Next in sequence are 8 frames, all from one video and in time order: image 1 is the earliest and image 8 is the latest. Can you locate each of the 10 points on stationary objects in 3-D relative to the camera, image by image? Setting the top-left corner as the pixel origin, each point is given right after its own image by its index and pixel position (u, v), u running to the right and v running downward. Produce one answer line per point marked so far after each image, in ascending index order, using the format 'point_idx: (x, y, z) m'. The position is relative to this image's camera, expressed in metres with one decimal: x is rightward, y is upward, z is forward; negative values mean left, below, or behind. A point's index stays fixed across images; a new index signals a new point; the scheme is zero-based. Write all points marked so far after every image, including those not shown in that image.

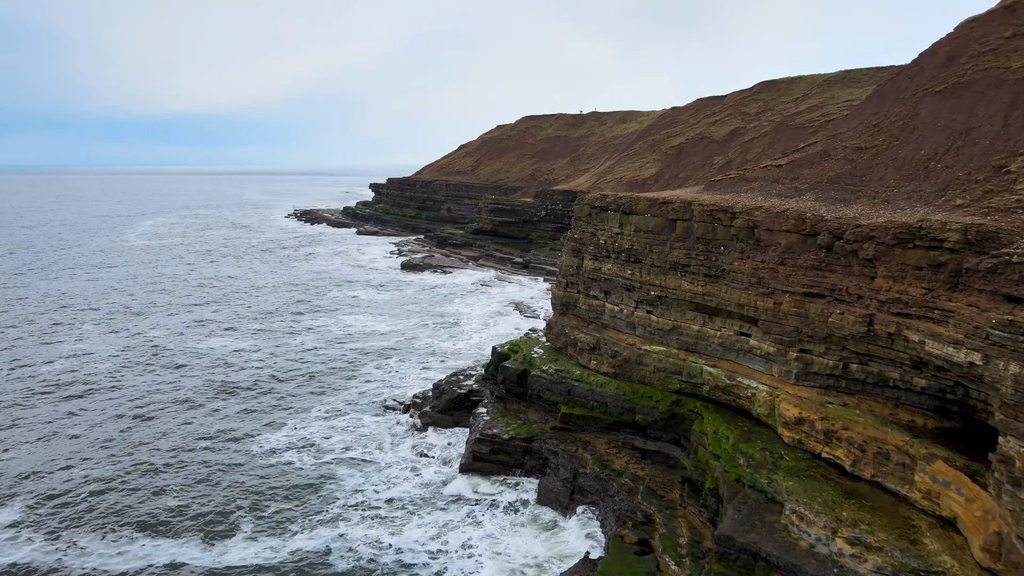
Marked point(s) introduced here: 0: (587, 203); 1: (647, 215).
0: (+2.0, +2.3, +18.7) m
1: (+3.3, +1.7, +16.7) m
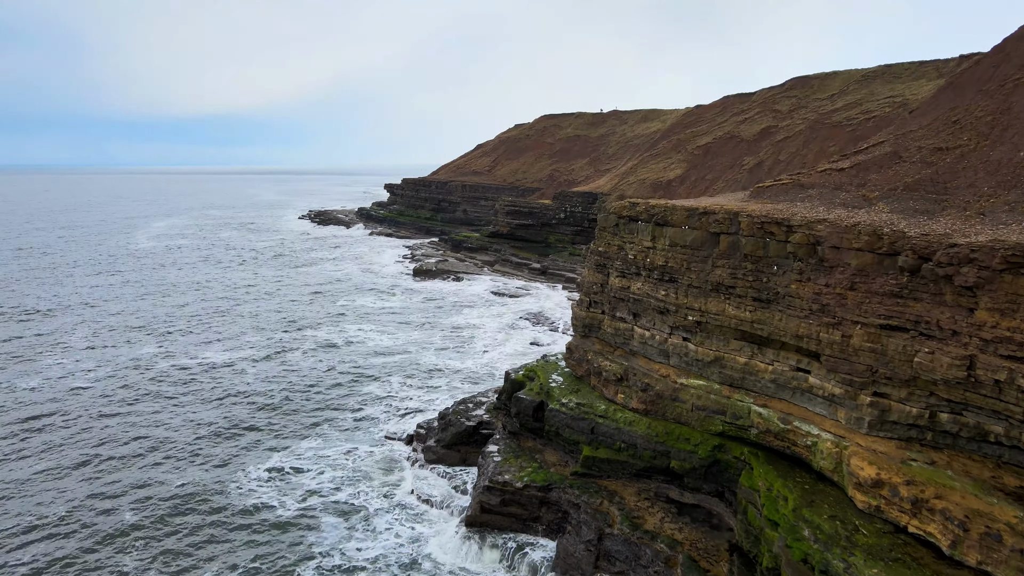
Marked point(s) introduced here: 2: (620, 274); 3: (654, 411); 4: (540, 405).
0: (+2.4, +1.8, +16.3) m
1: (+3.6, +1.3, +14.4) m
2: (+2.5, +0.3, +16.2) m
3: (+3.0, -2.6, +14.7) m
4: (+0.7, -2.8, +16.3) m
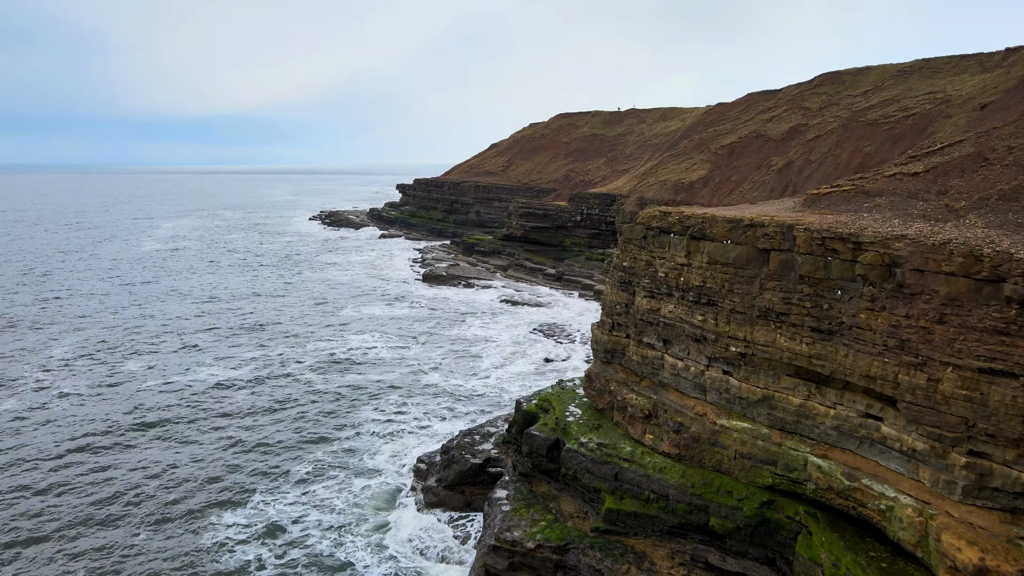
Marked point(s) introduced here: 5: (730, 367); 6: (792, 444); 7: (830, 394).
0: (+2.7, +1.3, +14.2) m
1: (+3.8, +0.8, +12.2) m
2: (+2.8, -0.1, +14.0) m
3: (+3.2, -3.1, +12.5) m
4: (+0.9, -3.2, +14.2) m
5: (+3.9, -1.4, +12.3) m
6: (+4.6, -2.6, +11.4) m
7: (+5.1, -1.7, +11.0) m
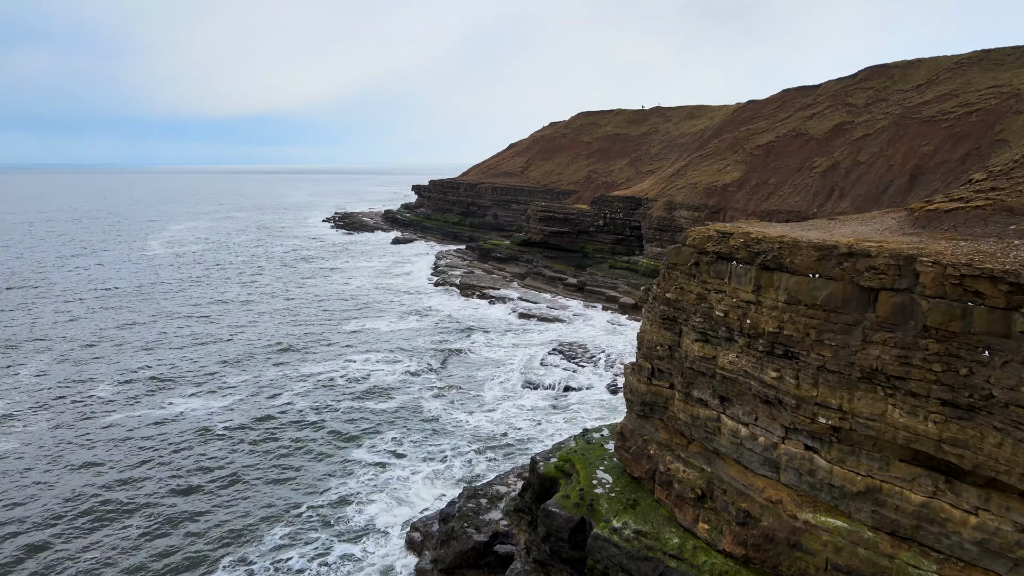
0: (+2.9, +0.7, +11.1) m
1: (+4.0, +0.2, +9.1) m
2: (+3.0, -0.8, +10.9) m
3: (+3.4, -3.7, +9.4) m
4: (+1.1, -3.8, +11.1) m
5: (+4.1, -2.1, +9.2) m
6: (+4.8, -3.2, +8.3) m
7: (+5.2, -2.3, +7.8) m
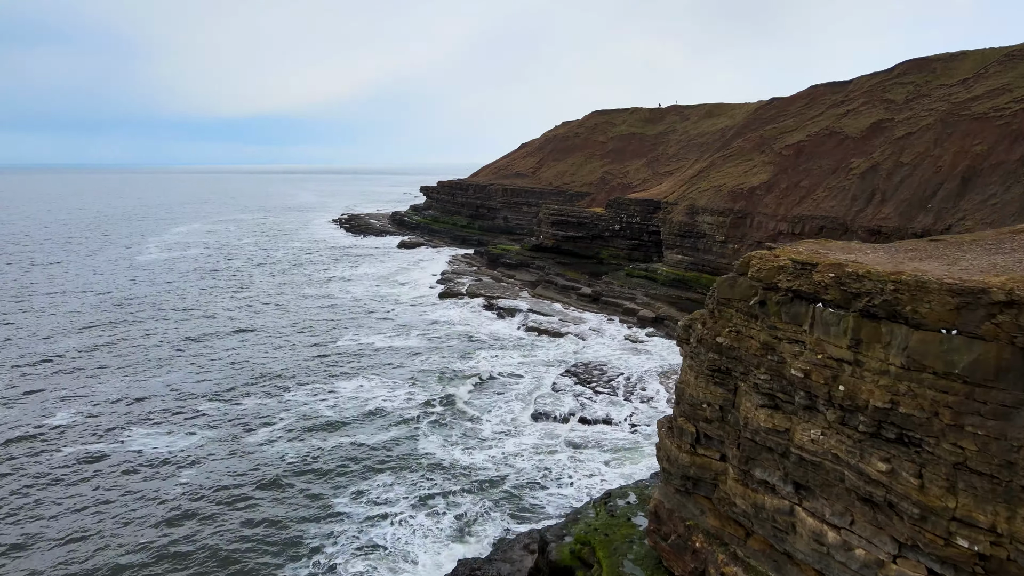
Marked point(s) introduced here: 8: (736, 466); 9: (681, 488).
0: (+2.9, +0.1, +8.3) m
1: (+4.0, -0.4, +6.3) m
2: (+3.0, -1.3, +8.2) m
3: (+3.4, -4.3, +6.6) m
4: (+1.1, -4.4, +8.4) m
5: (+4.1, -2.6, +6.4) m
6: (+4.8, -3.8, +5.4) m
7: (+5.2, -2.9, +5.0) m
8: (+2.8, -2.2, +8.6) m
9: (+2.4, -2.8, +9.6) m
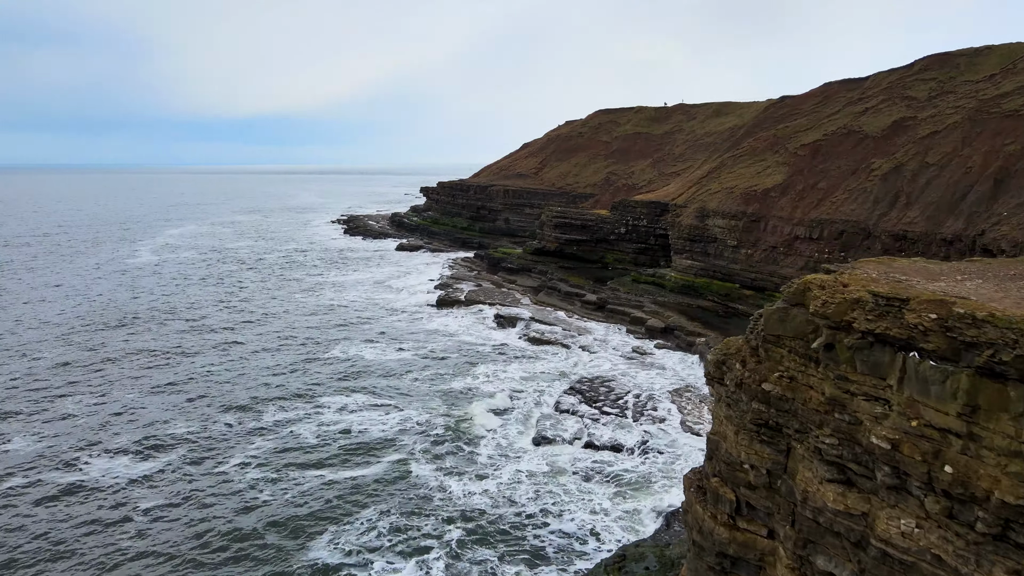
0: (+2.9, -0.2, +6.5) m
1: (+3.9, -0.8, +4.4) m
2: (+2.9, -1.7, +6.3) m
3: (+3.3, -4.6, +4.8) m
4: (+1.1, -4.7, +6.6) m
5: (+4.0, -3.0, +4.6) m
6: (+4.7, -4.2, +3.6) m
7: (+5.1, -3.3, +3.1) m
8: (+2.8, -2.6, +6.8) m
9: (+2.3, -3.1, +7.7) m
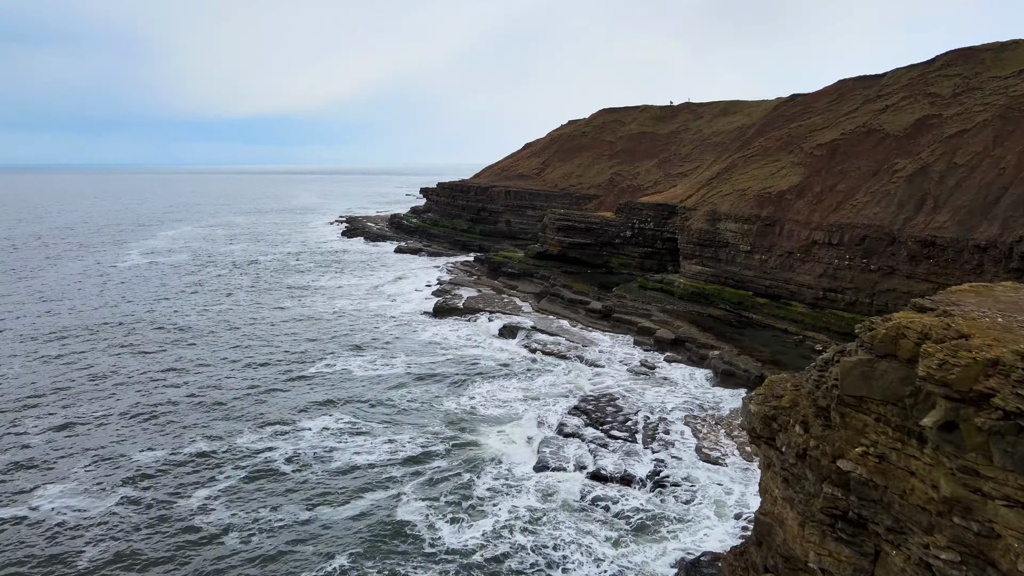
0: (+2.8, -0.6, +4.6) m
1: (+3.8, -1.1, +2.6) m
2: (+2.9, -2.0, +4.5) m
3: (+3.2, -5.0, +2.9) m
4: (+1.0, -5.1, +4.7) m
5: (+3.9, -3.3, +2.7) m
6: (+4.6, -4.5, +1.7) m
7: (+5.0, -3.6, +1.3) m
8: (+2.7, -2.9, +4.9) m
9: (+2.2, -3.5, +5.9) m
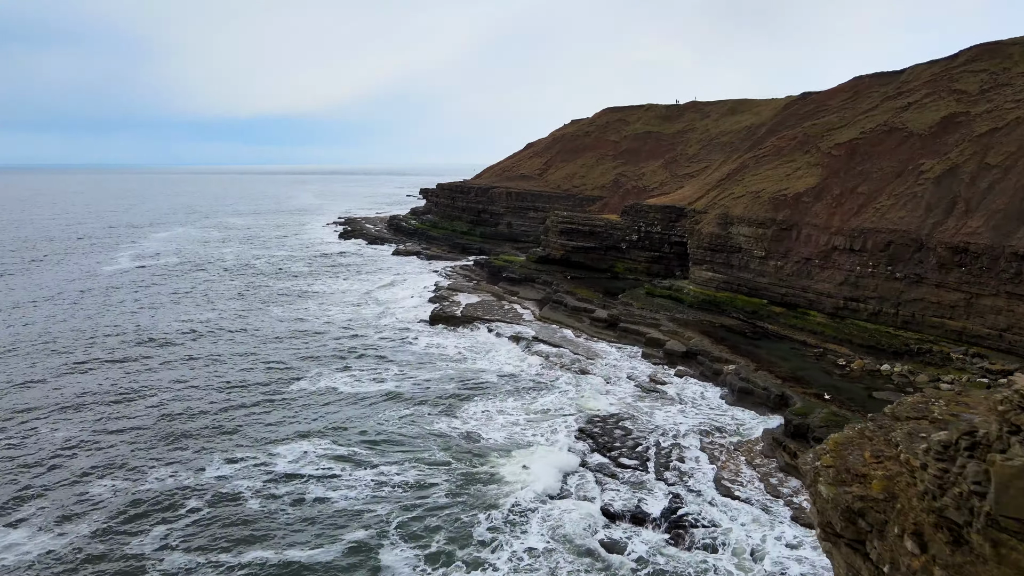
0: (+2.7, -0.9, +2.8) m
1: (+3.7, -1.5, +0.7) m
2: (+2.8, -2.4, +2.6) m
3: (+3.2, -5.3, +1.1) m
4: (+0.9, -5.4, +2.9) m
5: (+3.8, -3.7, +0.9) m
6: (+4.5, -4.9, -0.1) m
7: (+4.9, -4.0, -0.6) m
8: (+2.6, -3.3, +3.1) m
9: (+2.2, -3.8, +4.0) m
